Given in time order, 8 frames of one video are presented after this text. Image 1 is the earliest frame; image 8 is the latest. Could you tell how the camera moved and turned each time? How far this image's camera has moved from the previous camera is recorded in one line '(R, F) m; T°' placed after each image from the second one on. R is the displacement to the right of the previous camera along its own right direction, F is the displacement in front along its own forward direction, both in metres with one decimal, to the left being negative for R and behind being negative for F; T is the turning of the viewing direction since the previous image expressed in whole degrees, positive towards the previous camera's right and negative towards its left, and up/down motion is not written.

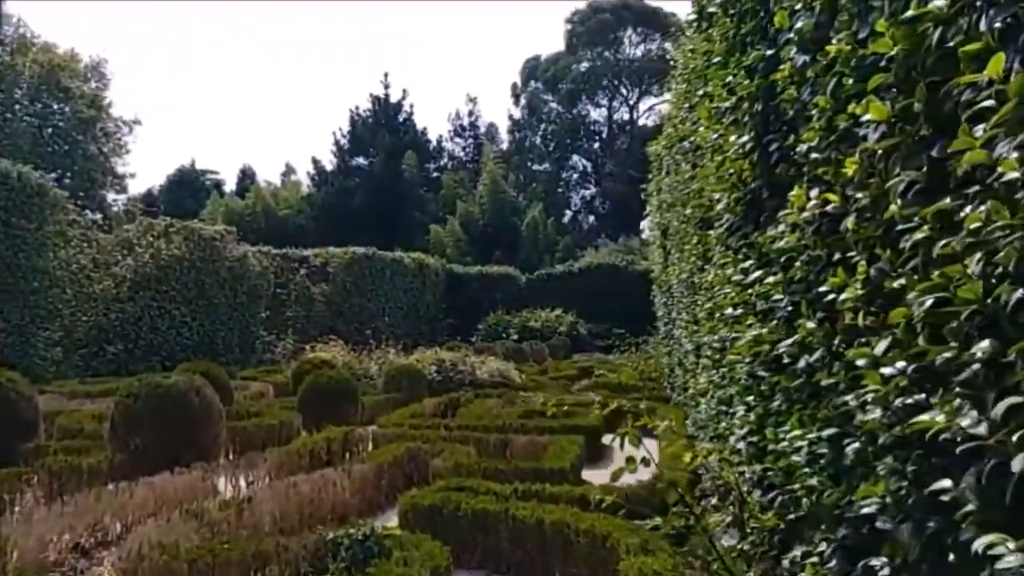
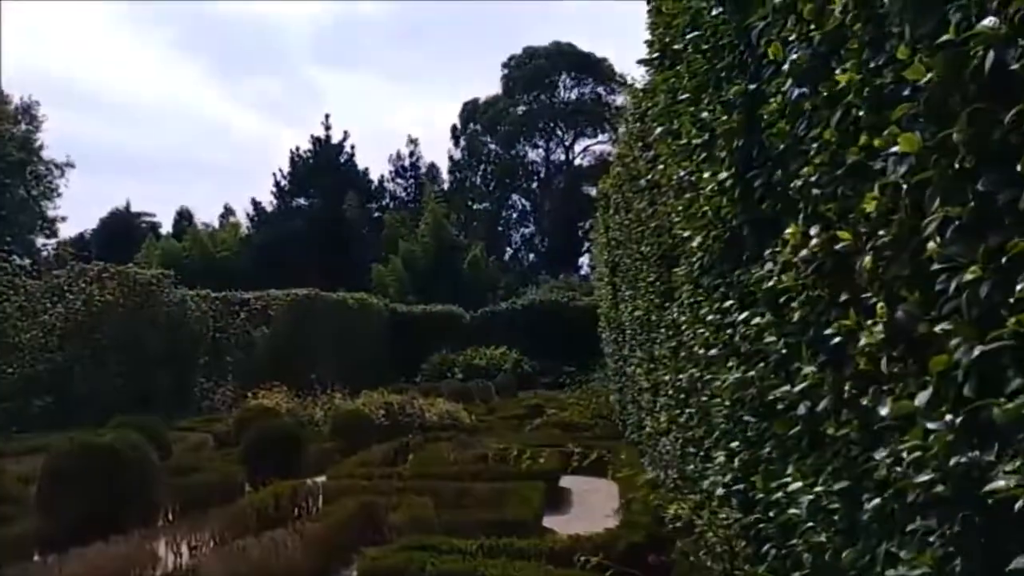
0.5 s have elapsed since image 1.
(-0.1, +0.3) m; +4°
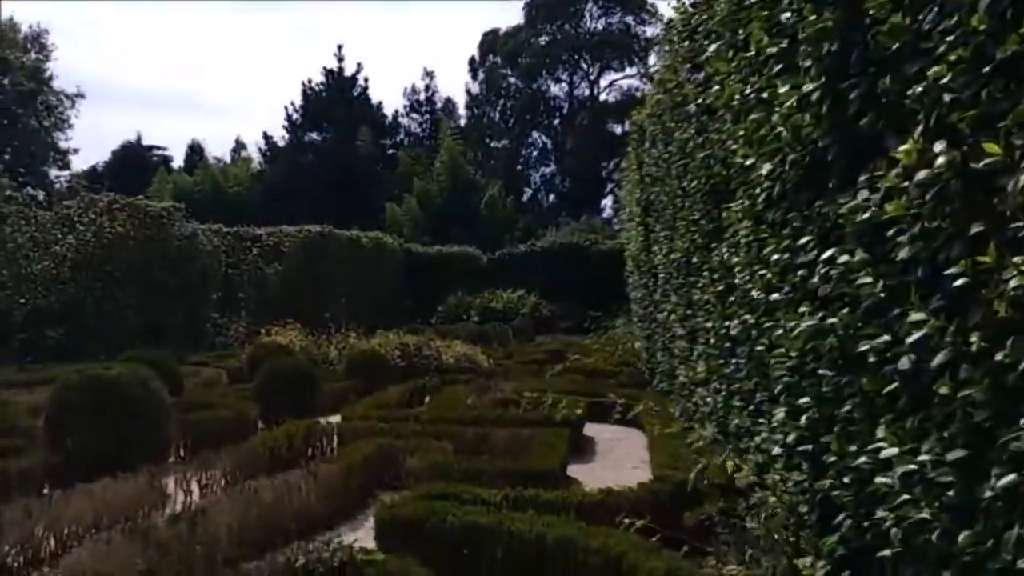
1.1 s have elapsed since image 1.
(-0.1, +0.5) m; -1°
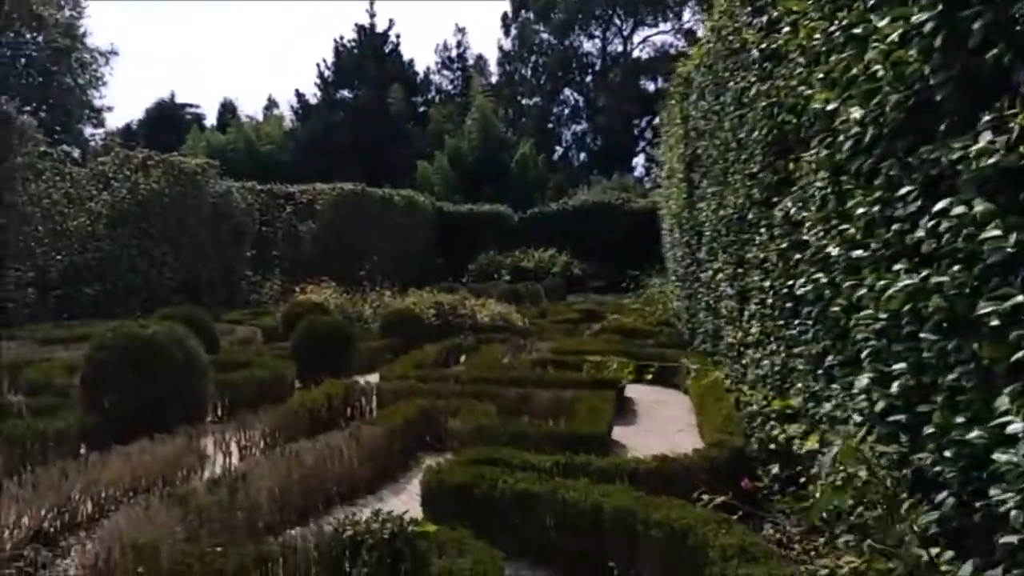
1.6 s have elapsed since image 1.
(-0.1, +0.3) m; -2°
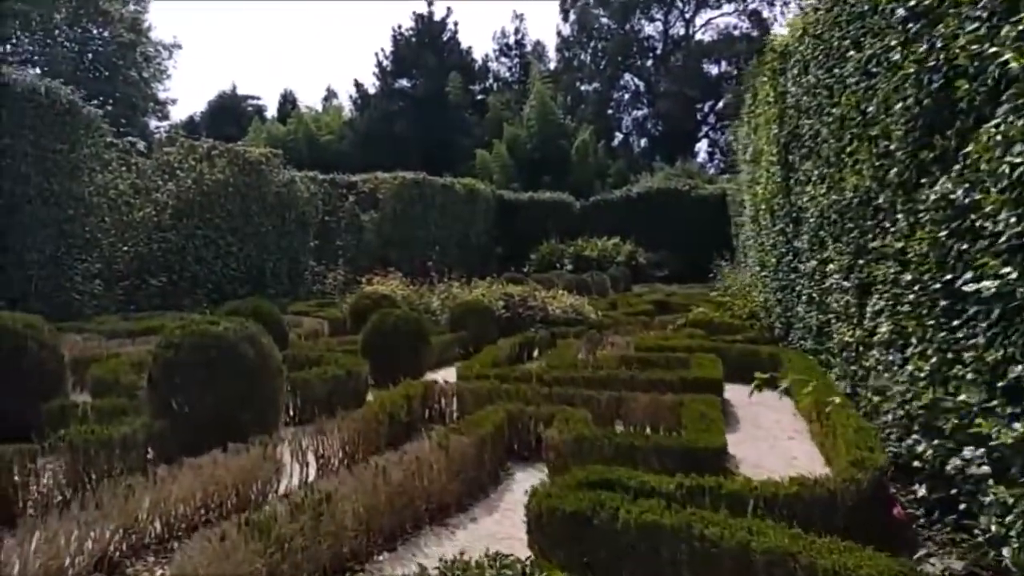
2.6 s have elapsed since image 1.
(-0.3, +0.7) m; -4°
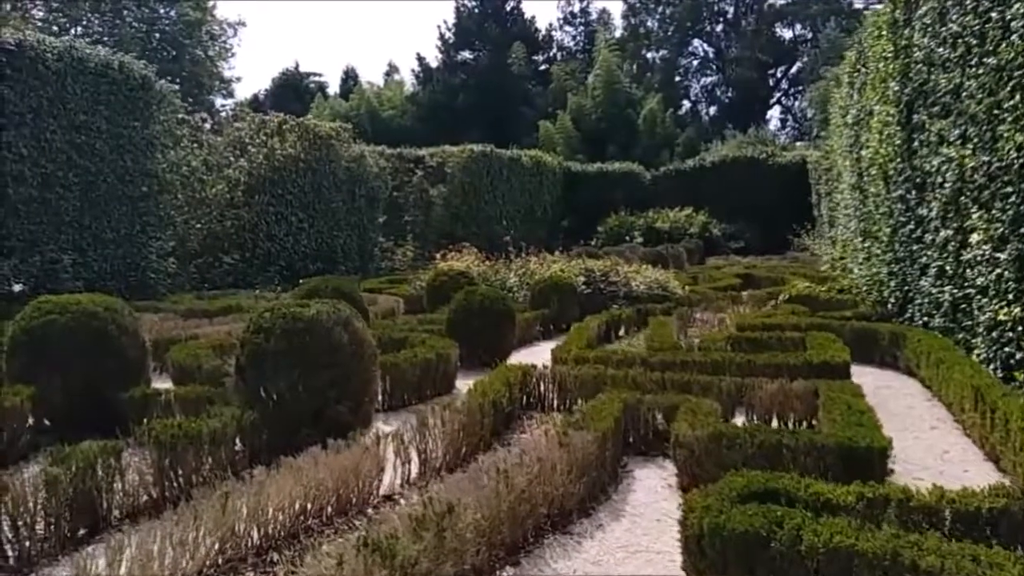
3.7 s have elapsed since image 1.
(-0.4, +0.7) m; -4°
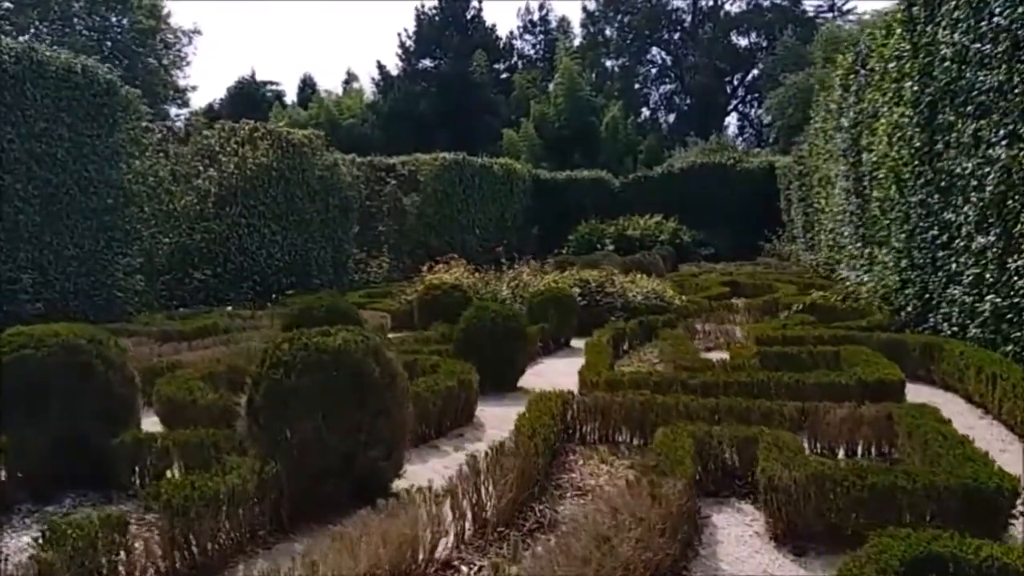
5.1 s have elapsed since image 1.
(-0.6, +0.7) m; +3°
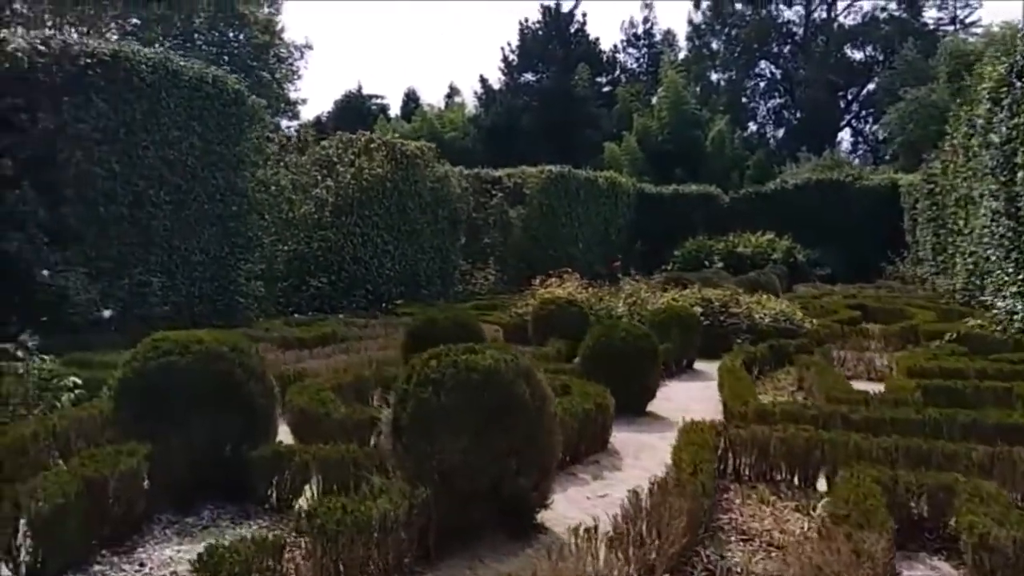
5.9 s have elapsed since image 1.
(-0.4, +0.3) m; -6°
